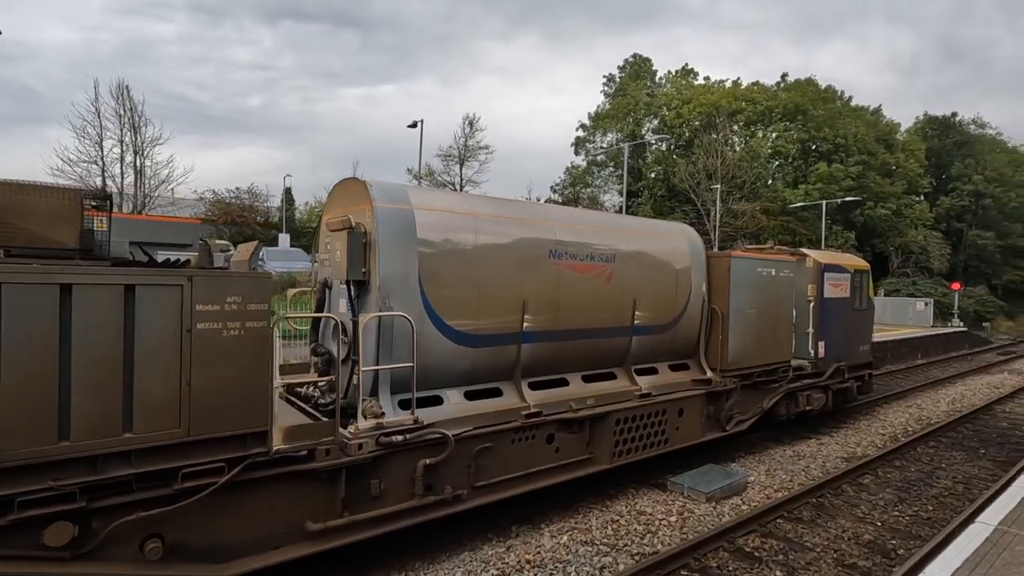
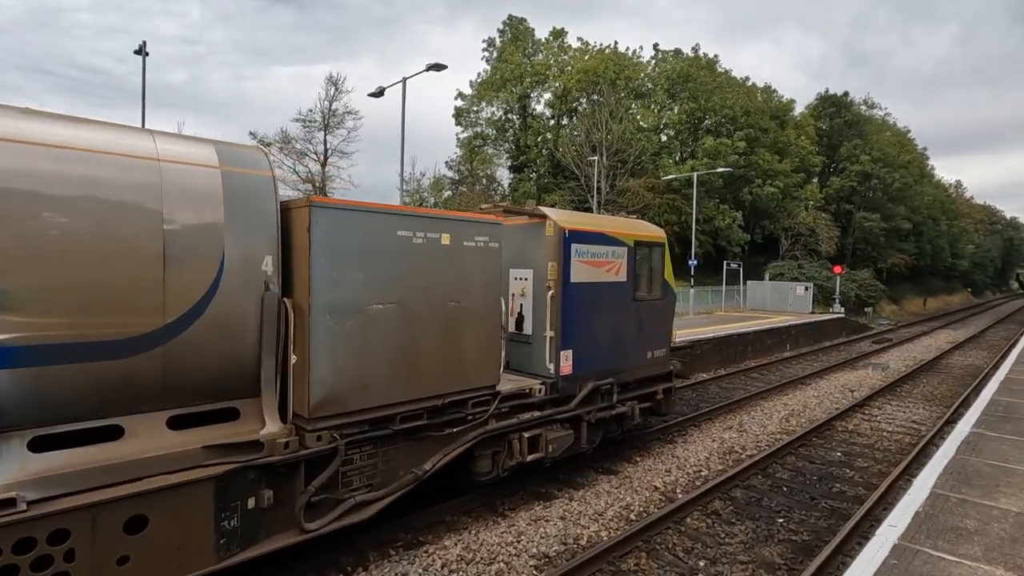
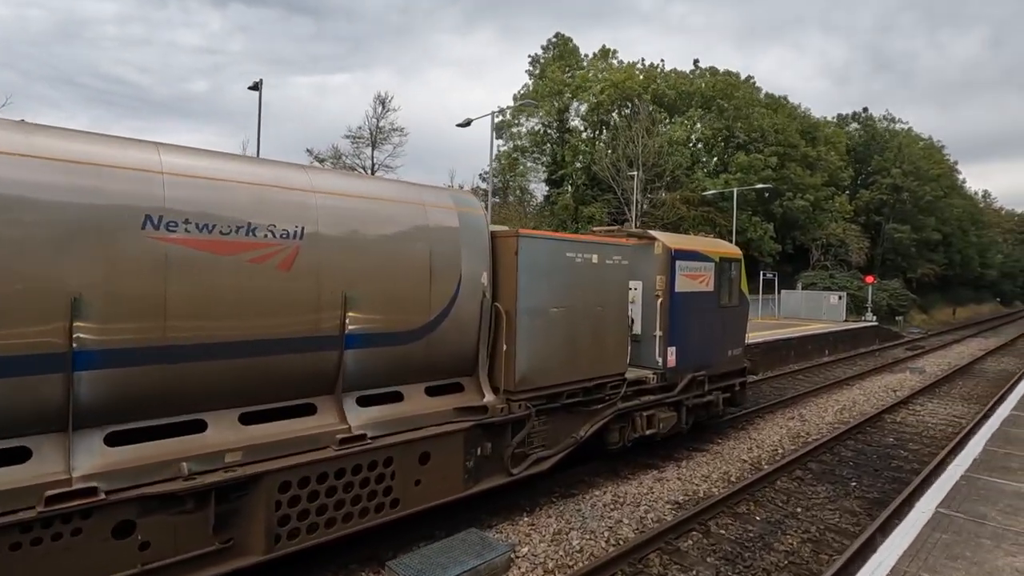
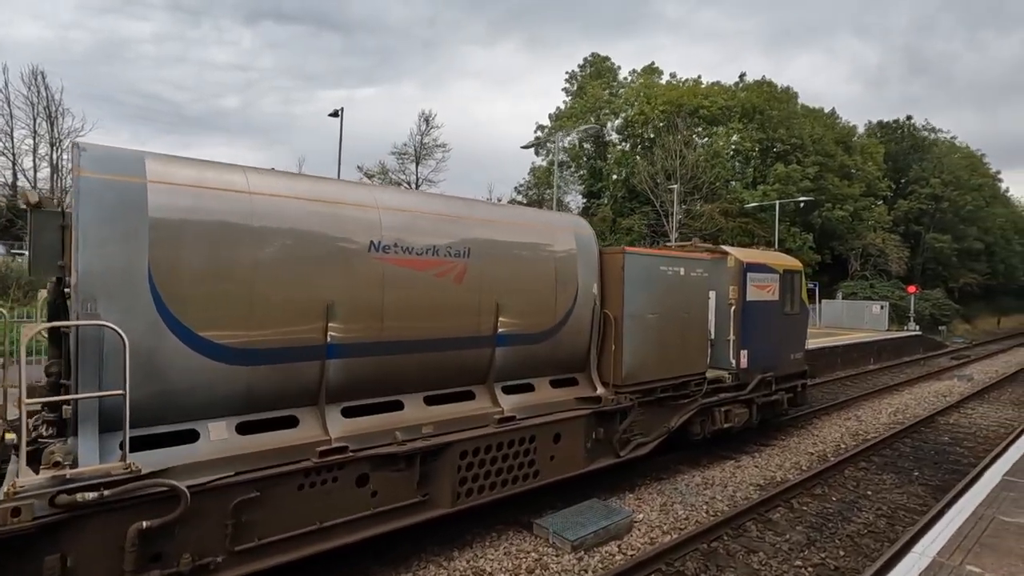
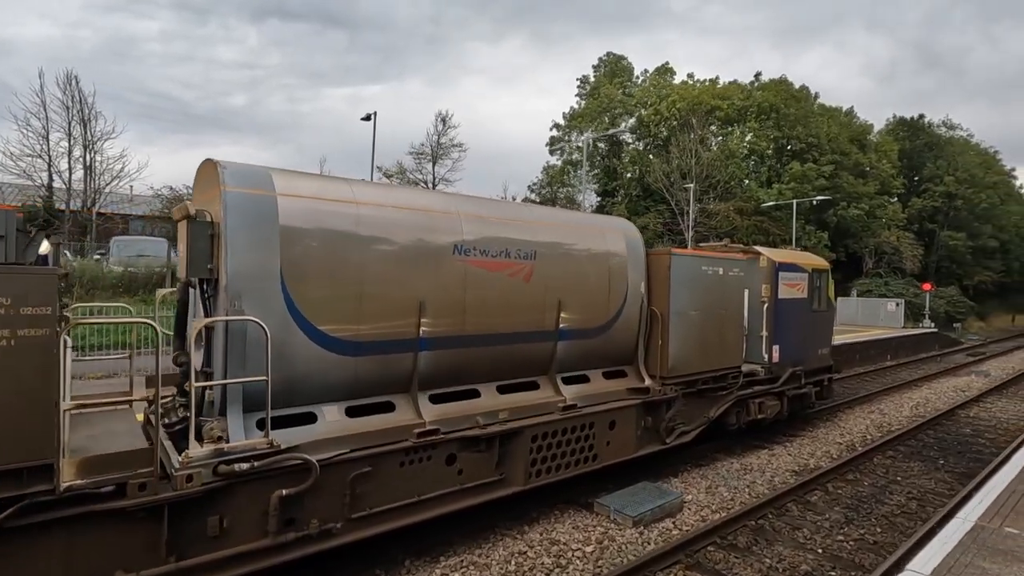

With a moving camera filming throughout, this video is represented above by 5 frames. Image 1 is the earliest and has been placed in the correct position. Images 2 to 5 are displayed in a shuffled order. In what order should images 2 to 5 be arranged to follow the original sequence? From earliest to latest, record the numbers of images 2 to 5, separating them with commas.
5, 4, 3, 2
